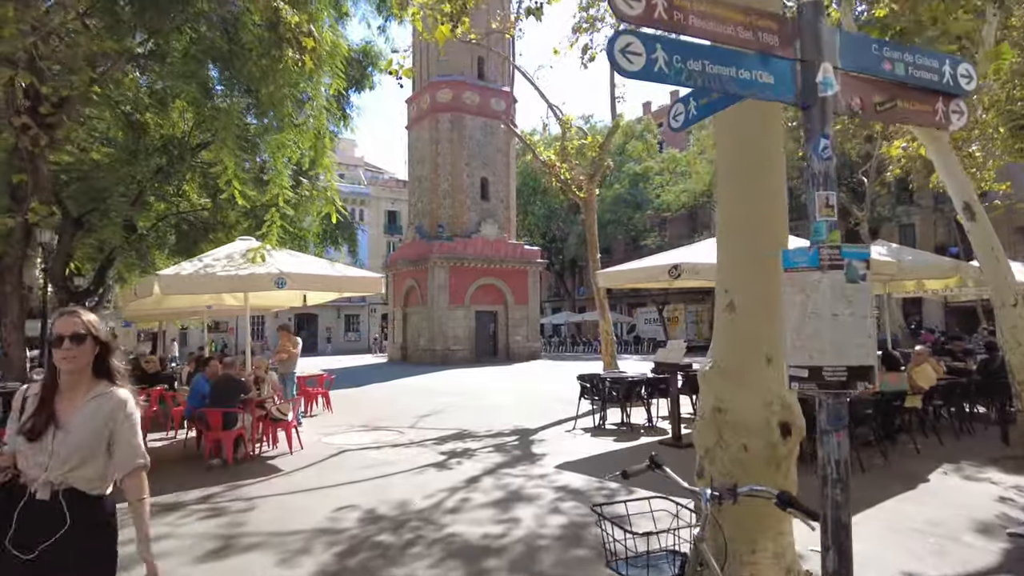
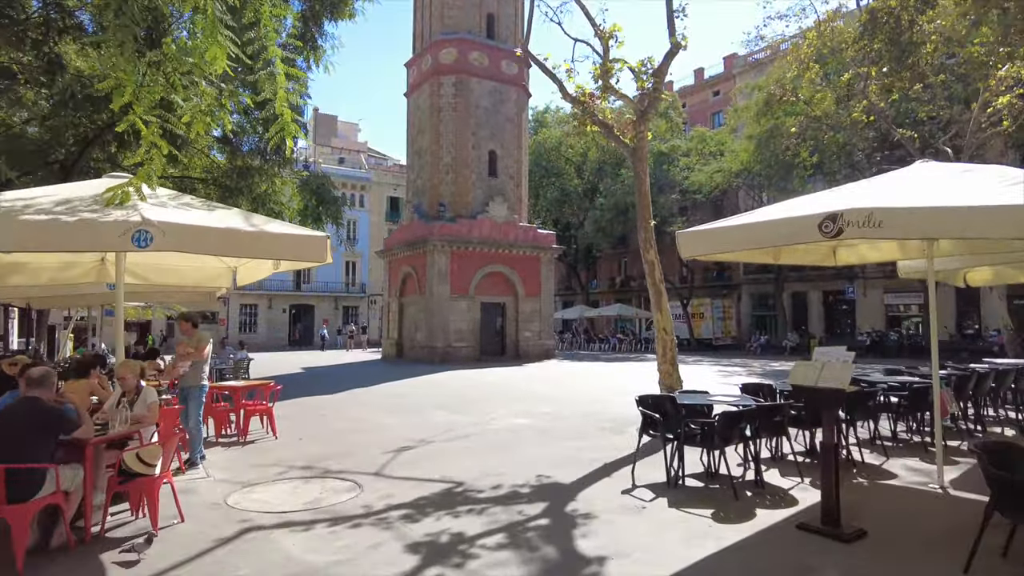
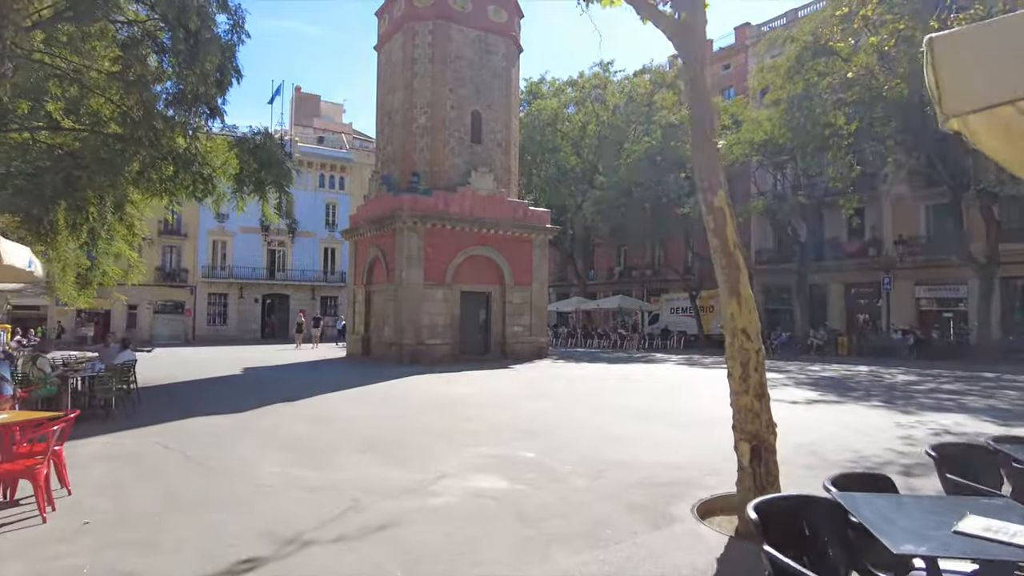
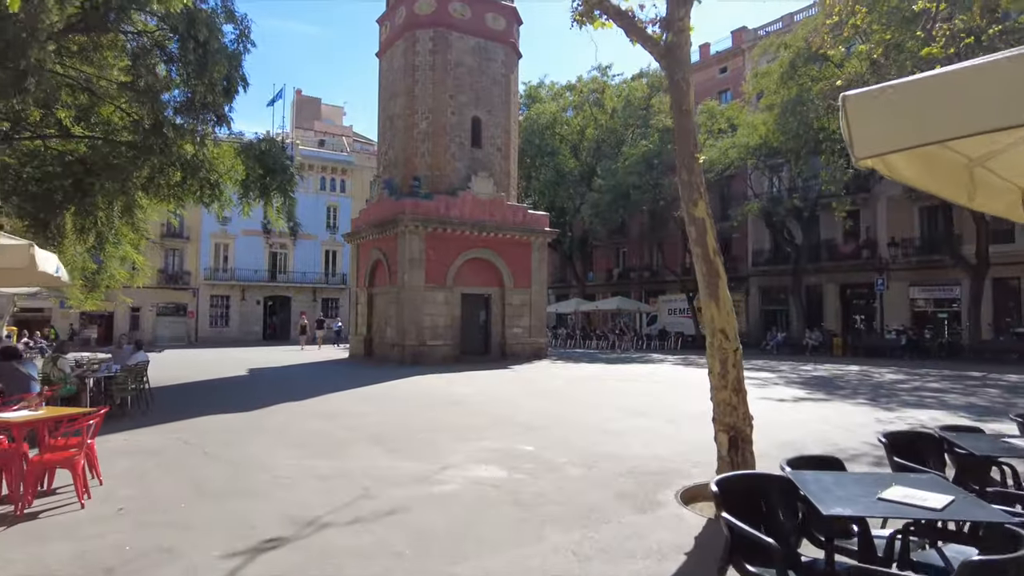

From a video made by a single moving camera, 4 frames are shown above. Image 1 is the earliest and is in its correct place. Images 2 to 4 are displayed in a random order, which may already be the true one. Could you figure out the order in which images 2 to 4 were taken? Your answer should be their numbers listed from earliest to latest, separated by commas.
2, 4, 3
